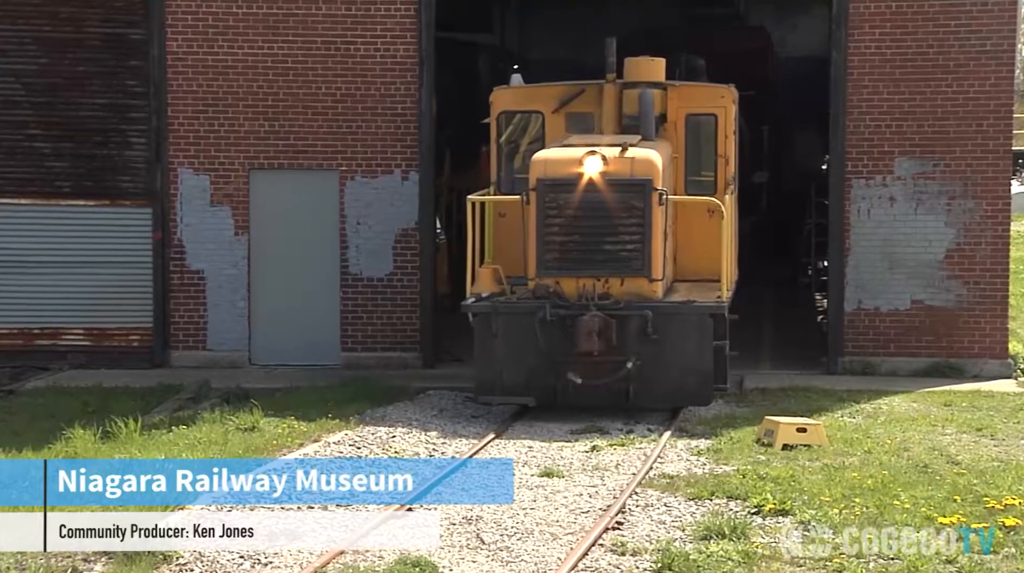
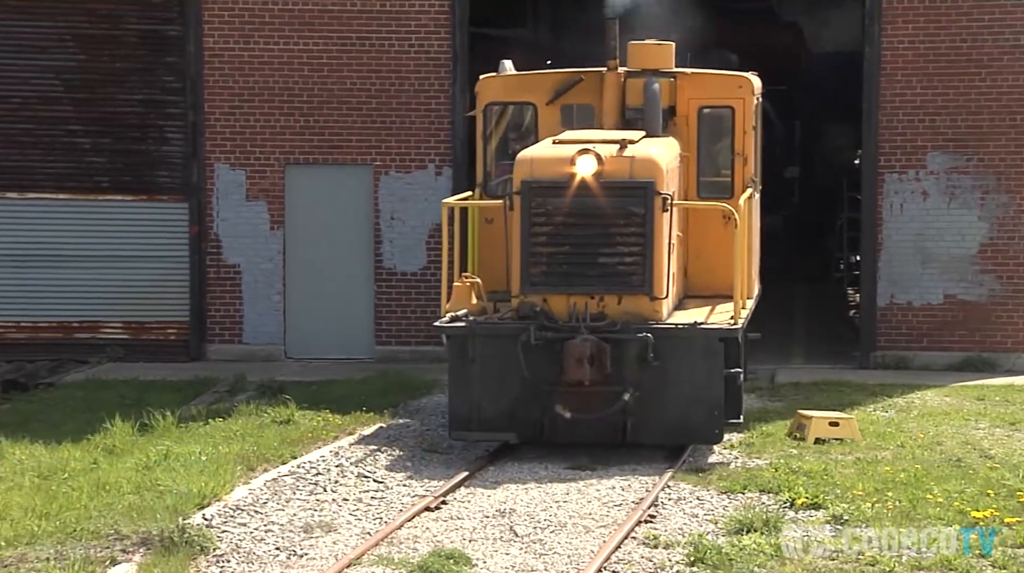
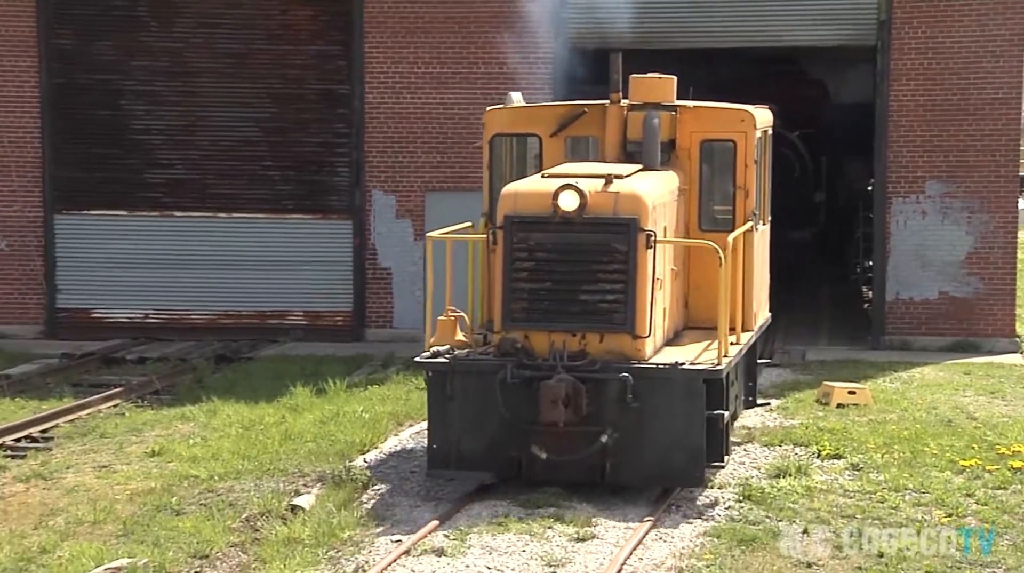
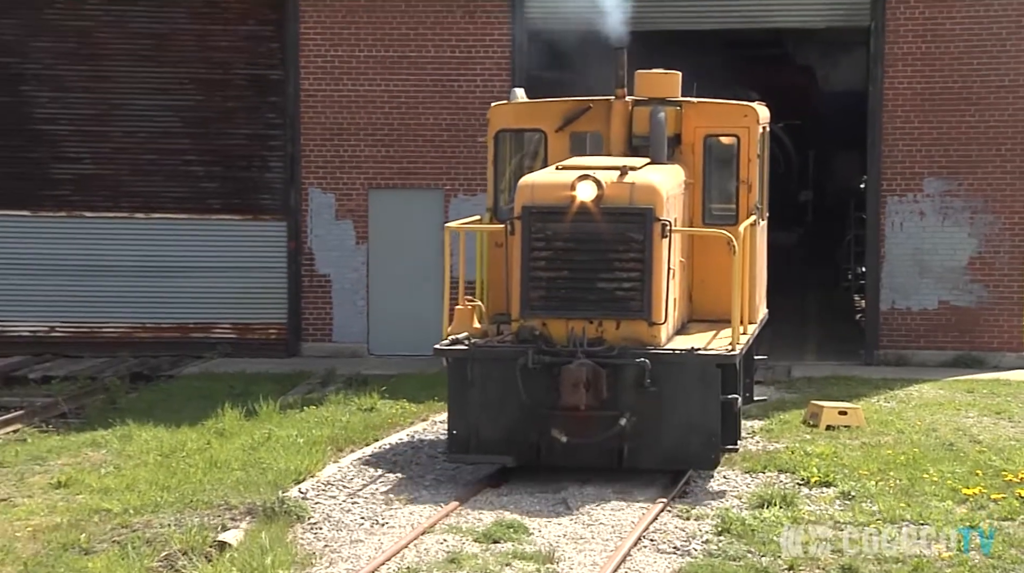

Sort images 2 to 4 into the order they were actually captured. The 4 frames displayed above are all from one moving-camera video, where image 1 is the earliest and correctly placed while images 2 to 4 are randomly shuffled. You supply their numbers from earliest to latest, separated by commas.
2, 4, 3
